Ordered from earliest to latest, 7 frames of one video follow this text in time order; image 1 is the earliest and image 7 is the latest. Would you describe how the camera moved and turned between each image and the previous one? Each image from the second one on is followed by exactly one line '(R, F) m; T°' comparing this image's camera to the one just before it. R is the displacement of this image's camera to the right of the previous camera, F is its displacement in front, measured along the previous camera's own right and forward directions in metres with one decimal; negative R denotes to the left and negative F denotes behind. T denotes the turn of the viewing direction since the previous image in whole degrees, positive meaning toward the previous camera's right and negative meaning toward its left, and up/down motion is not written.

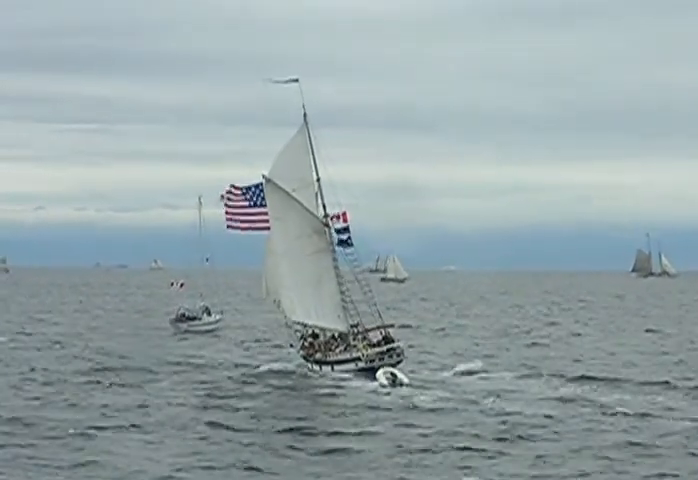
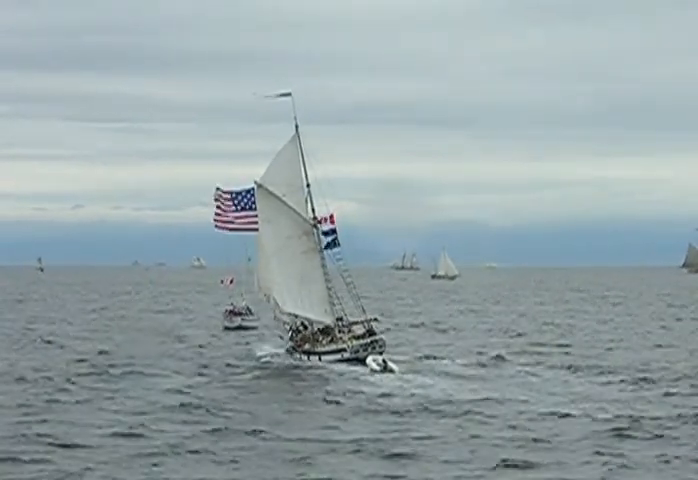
(+0.8, -1.7) m; -2°
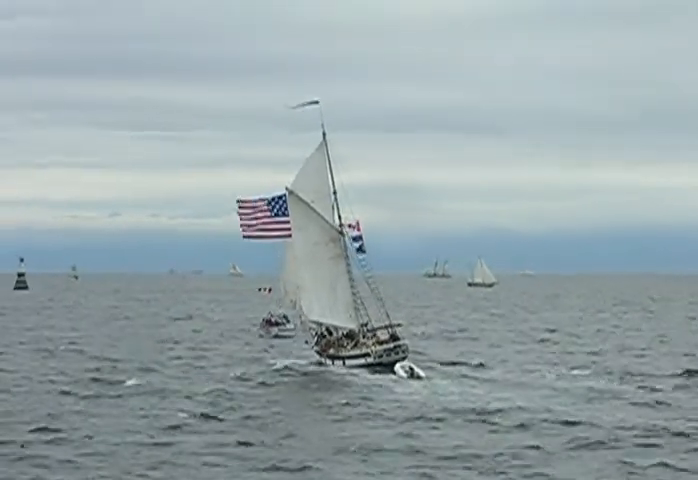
(+0.1, -0.4) m; -2°
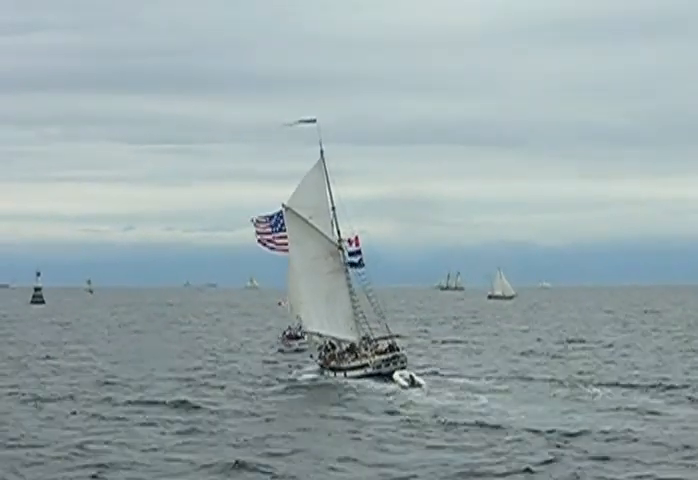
(+0.3, -0.5) m; -1°
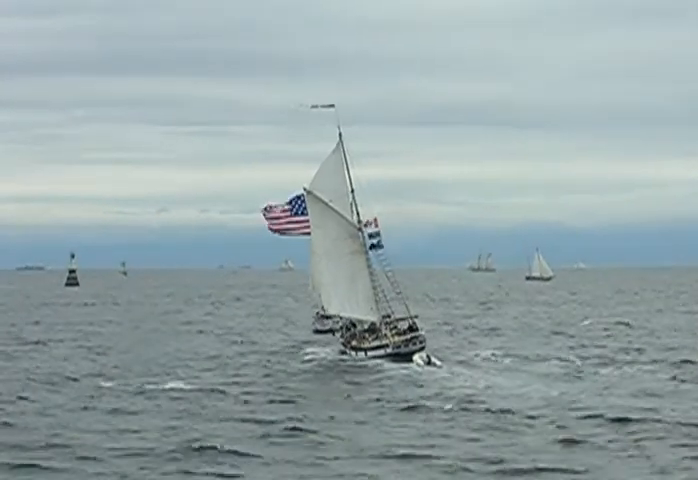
(+0.2, -0.4) m; -2°
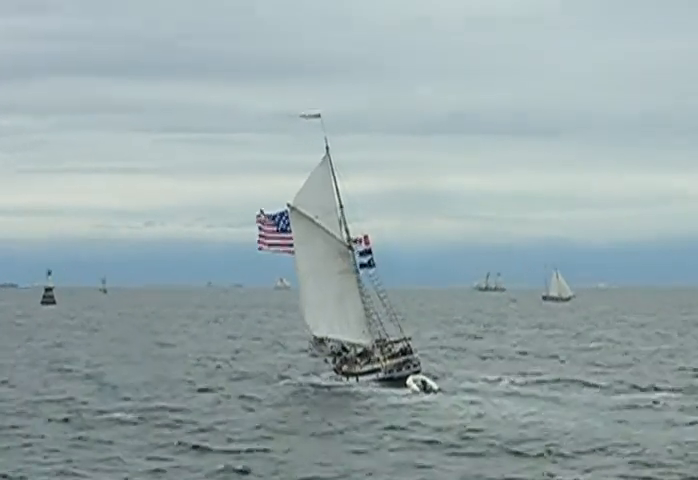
(0.0, +1.4) m; 0°
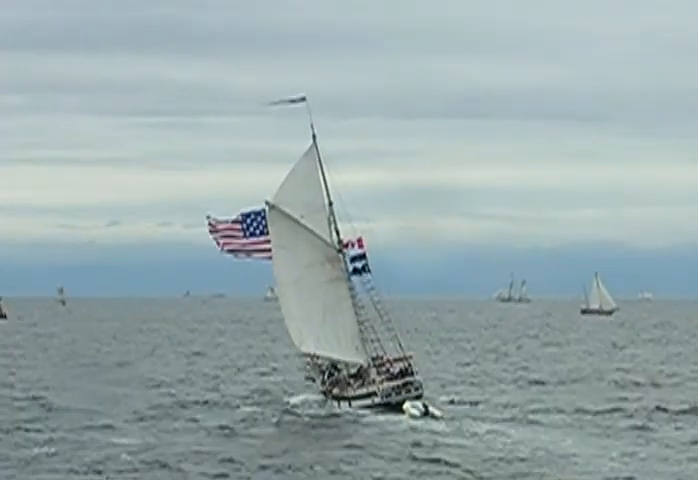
(-0.1, +2.8) m; +1°
